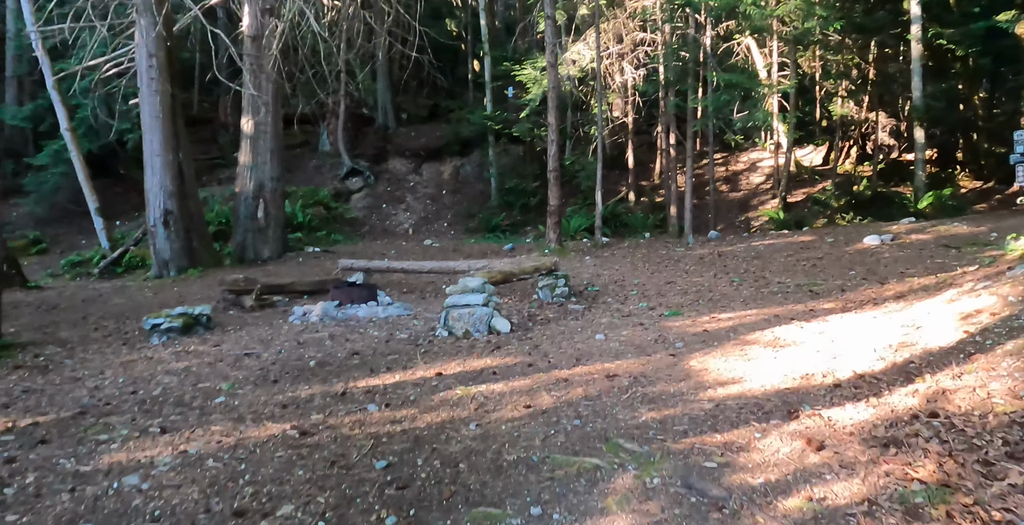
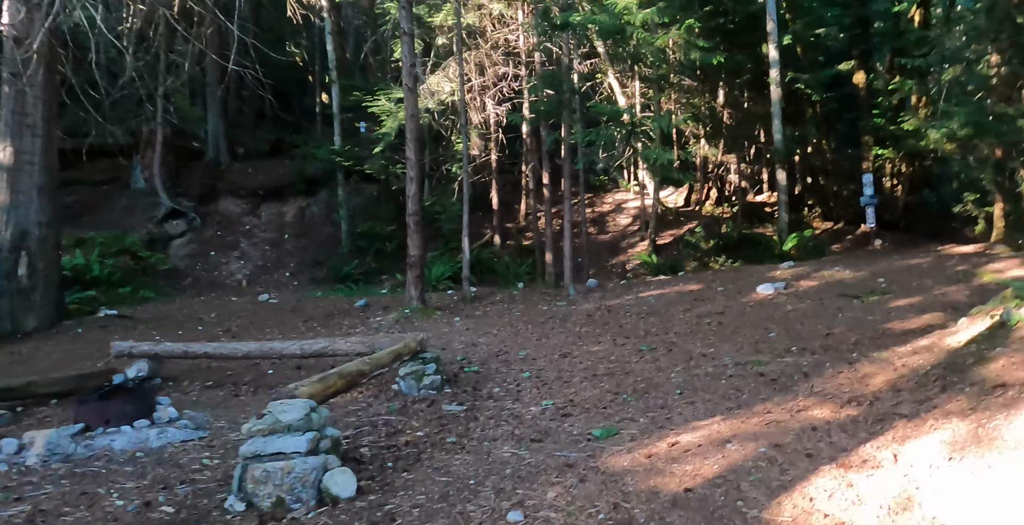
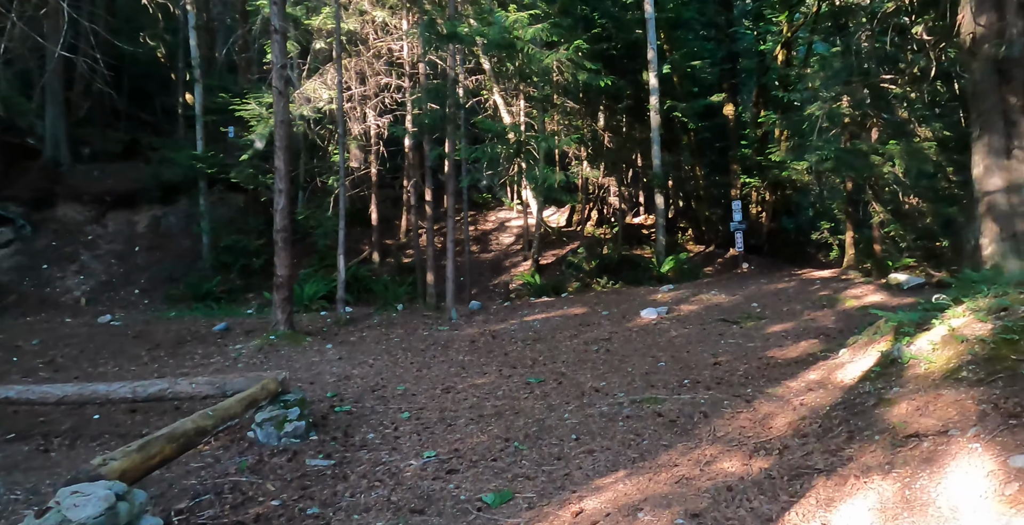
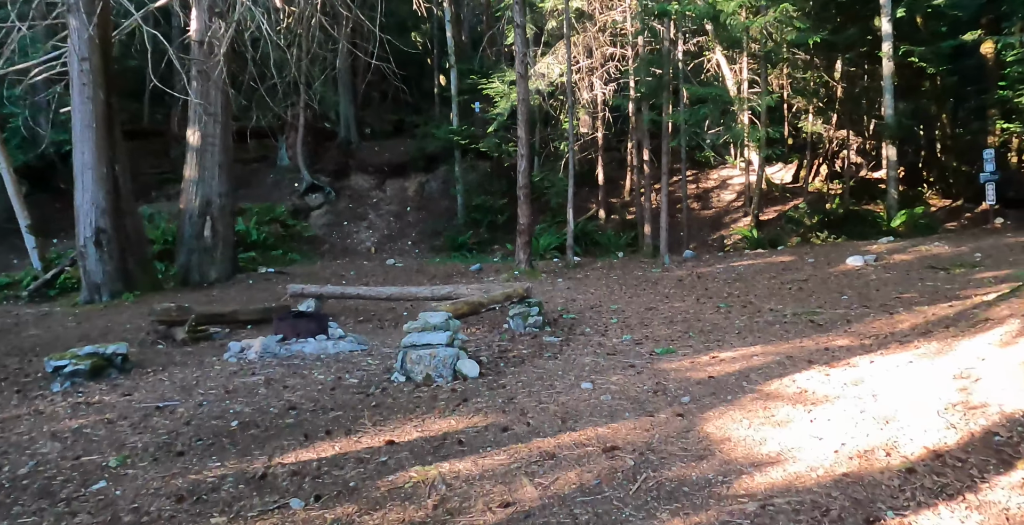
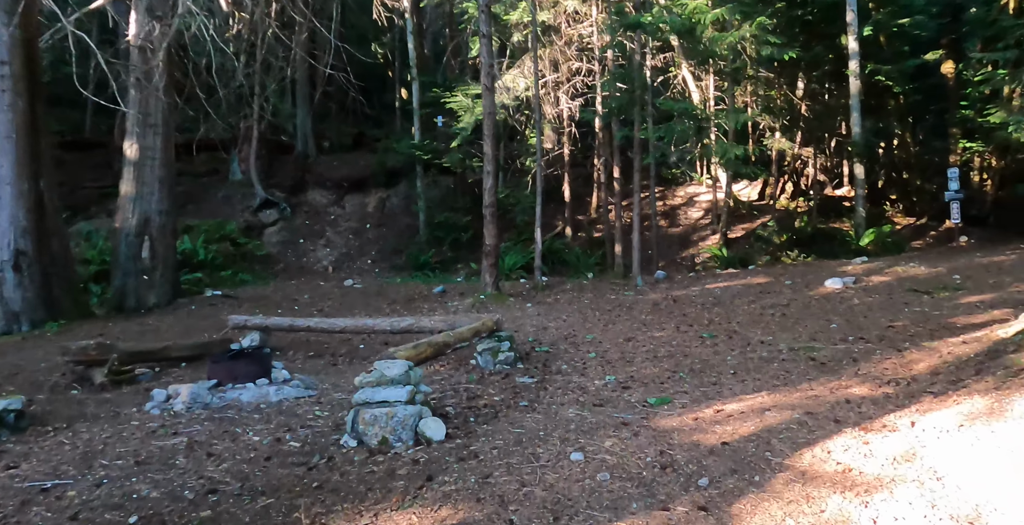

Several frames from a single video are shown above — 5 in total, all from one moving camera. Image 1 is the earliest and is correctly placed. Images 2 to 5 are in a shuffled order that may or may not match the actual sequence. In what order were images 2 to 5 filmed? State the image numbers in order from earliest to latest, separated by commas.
4, 5, 2, 3
